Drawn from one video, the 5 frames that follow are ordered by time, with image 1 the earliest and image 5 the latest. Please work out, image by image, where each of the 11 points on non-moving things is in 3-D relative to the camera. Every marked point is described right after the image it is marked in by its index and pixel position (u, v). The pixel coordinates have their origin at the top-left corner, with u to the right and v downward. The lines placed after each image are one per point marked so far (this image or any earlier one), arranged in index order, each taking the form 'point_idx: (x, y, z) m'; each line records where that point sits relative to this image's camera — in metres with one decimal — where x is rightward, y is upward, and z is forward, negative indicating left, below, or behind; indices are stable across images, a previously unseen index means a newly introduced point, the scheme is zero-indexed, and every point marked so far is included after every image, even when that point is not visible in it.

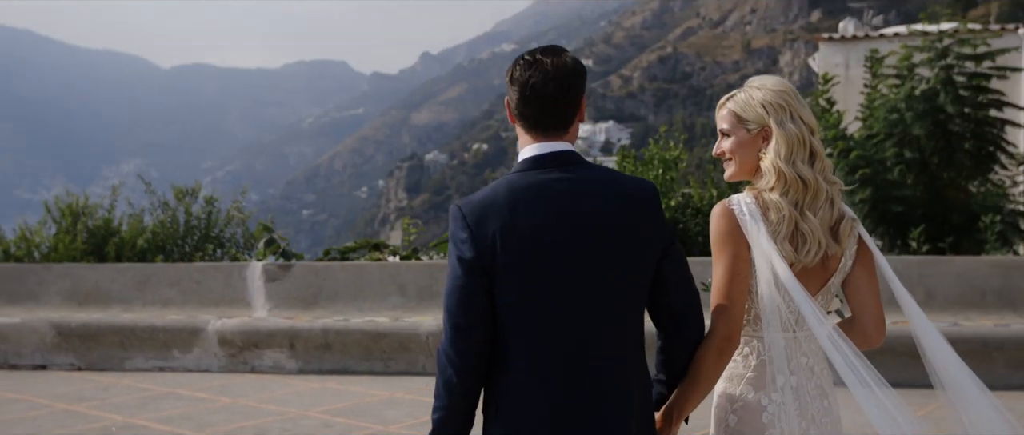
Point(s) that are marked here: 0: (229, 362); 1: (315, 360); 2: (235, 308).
0: (-1.9, -1.0, +7.2) m
1: (-1.3, -1.0, +7.0) m
2: (-2.0, -0.6, +7.5) m
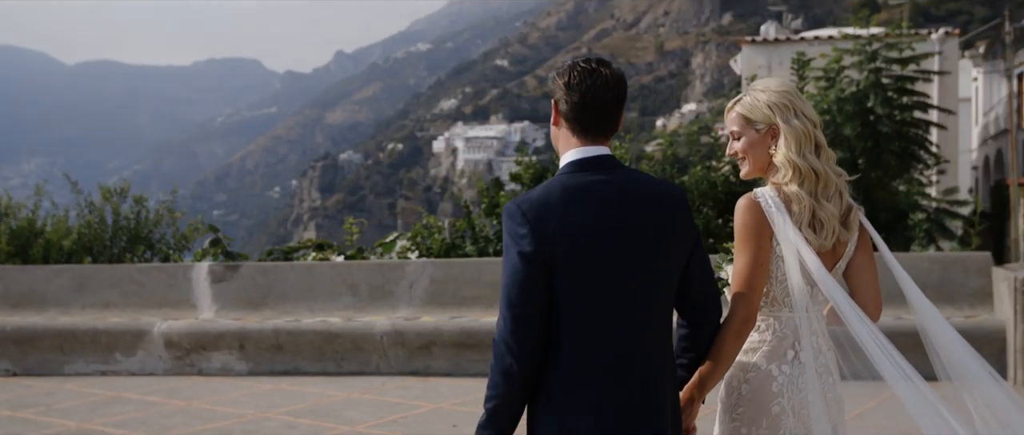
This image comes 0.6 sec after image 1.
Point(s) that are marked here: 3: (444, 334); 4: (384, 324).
0: (-2.3, -1.0, +7.1) m
1: (-1.6, -0.9, +6.9) m
2: (-2.3, -0.6, +7.4) m
3: (-0.4, -0.7, +6.7) m
4: (-0.8, -0.7, +6.8) m
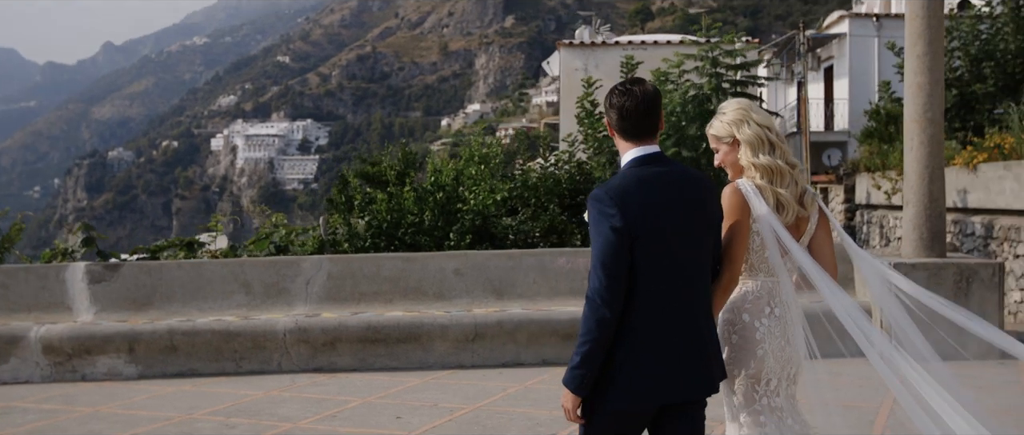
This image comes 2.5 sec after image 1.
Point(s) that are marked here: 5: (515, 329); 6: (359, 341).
0: (-2.9, -1.0, +6.7) m
1: (-2.2, -0.9, +6.7) m
2: (-3.0, -0.6, +7.0) m
3: (-1.0, -0.7, +6.7) m
4: (-1.4, -0.7, +6.7) m
5: (0.0, -0.7, +6.7) m
6: (-1.0, -0.8, +6.7) m
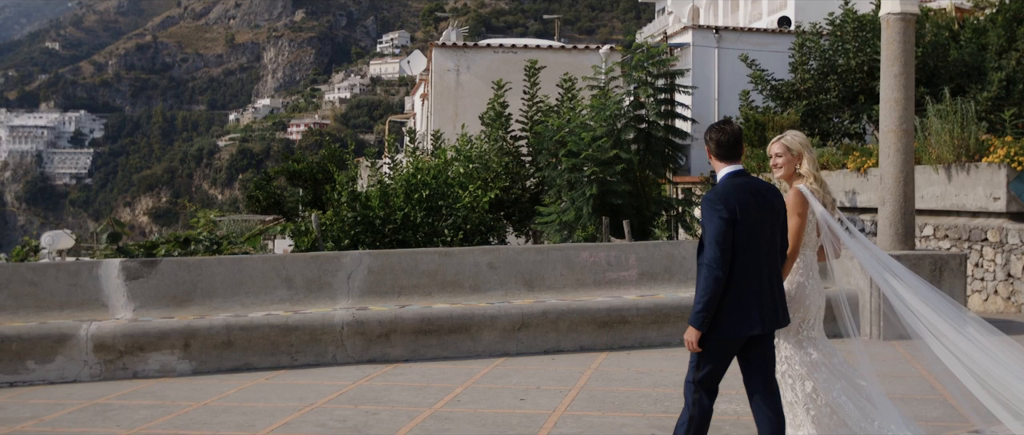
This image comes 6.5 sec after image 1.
0: (-2.5, -0.9, +6.6) m
1: (-1.9, -0.9, +6.7) m
2: (-2.7, -0.6, +6.8) m
3: (-0.7, -0.7, +6.9) m
4: (-1.1, -0.6, +6.9) m
5: (+0.3, -0.7, +7.2) m
6: (-0.7, -0.8, +7.0) m
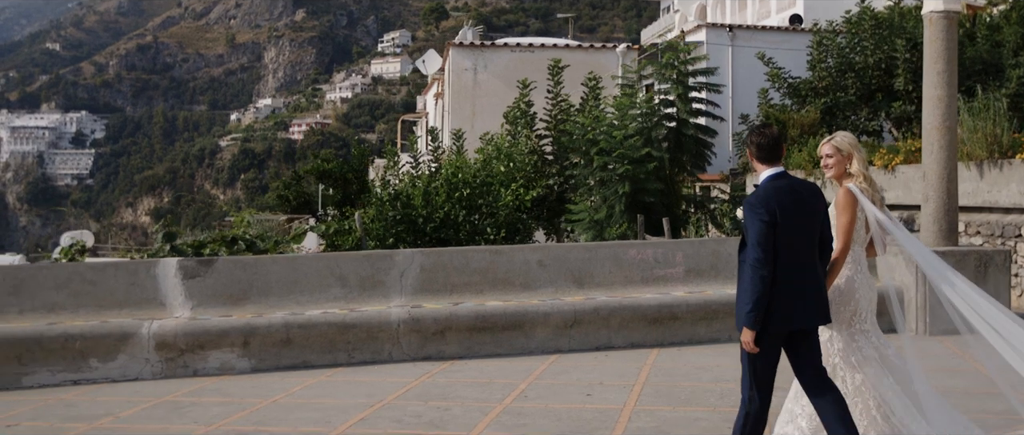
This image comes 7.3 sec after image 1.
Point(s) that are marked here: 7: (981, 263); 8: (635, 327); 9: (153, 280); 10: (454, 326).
0: (-2.2, -0.9, +6.6) m
1: (-1.5, -0.9, +6.8) m
2: (-2.4, -0.6, +6.9) m
3: (-0.4, -0.7, +7.0) m
4: (-0.8, -0.6, +6.9) m
5: (+0.7, -0.7, +7.2) m
6: (-0.3, -0.7, +7.0) m
7: (+3.4, -0.3, +7.7) m
8: (+0.9, -0.8, +7.3) m
9: (-2.4, -0.4, +6.9) m
10: (-0.4, -0.7, +7.0) m
